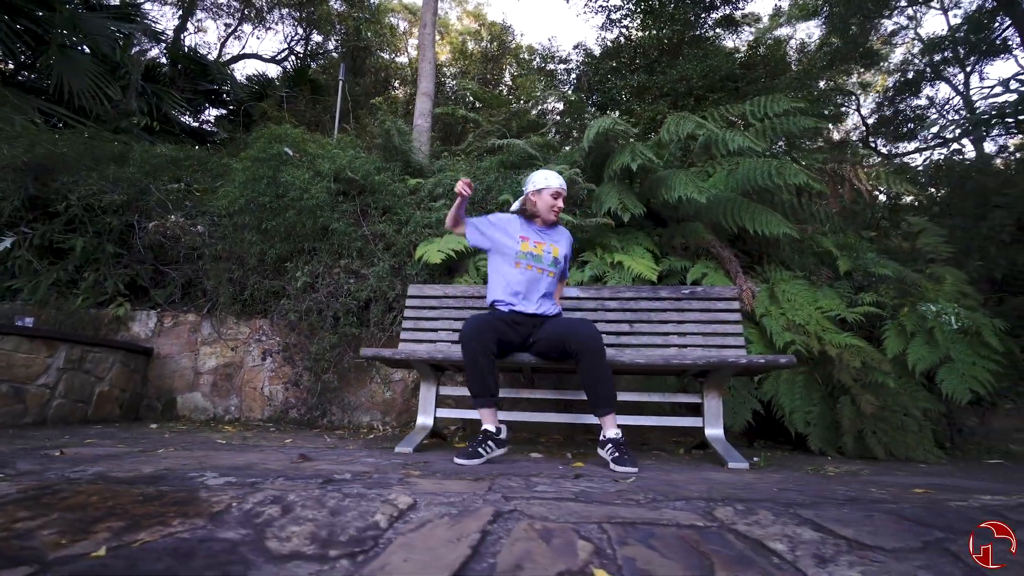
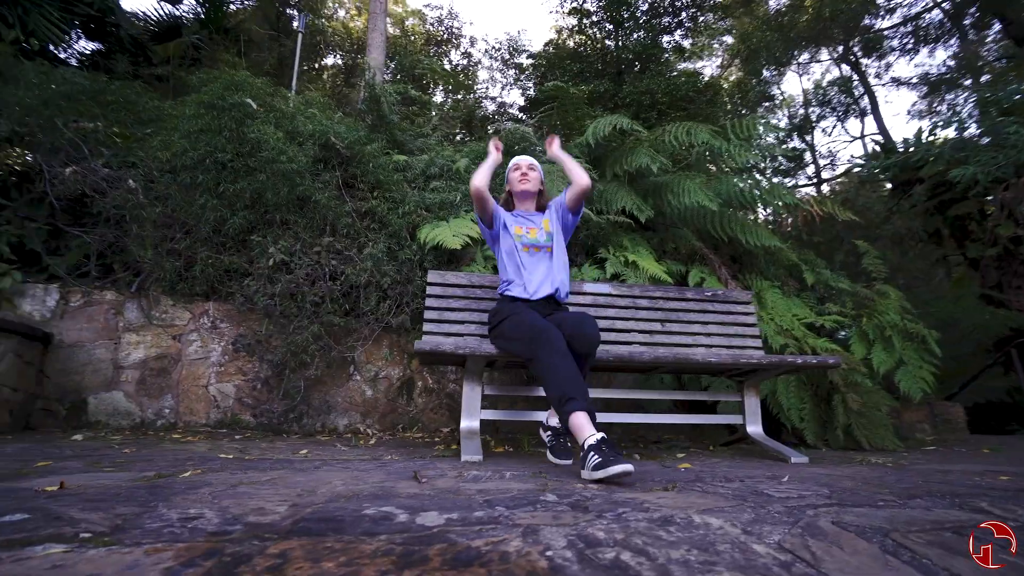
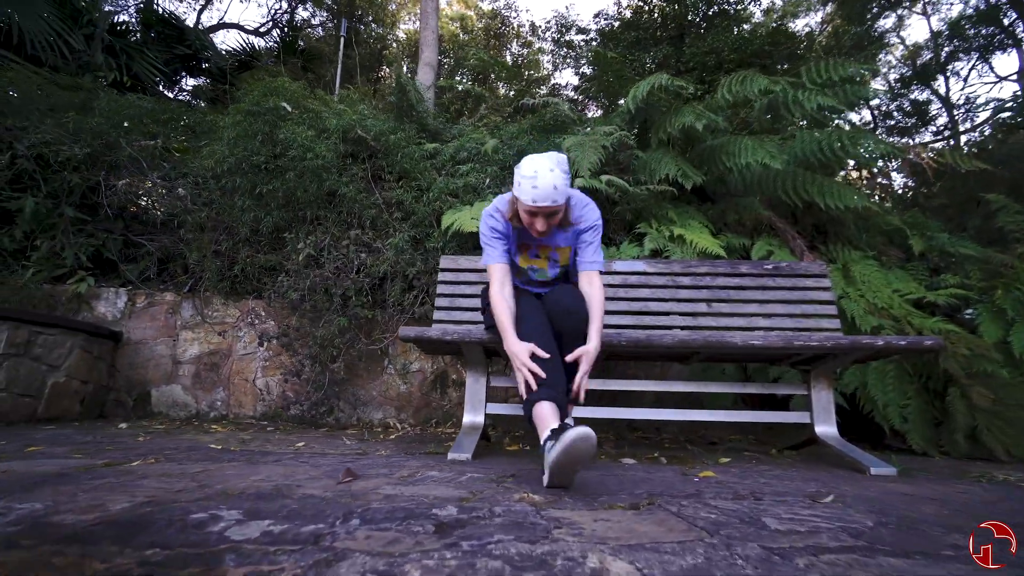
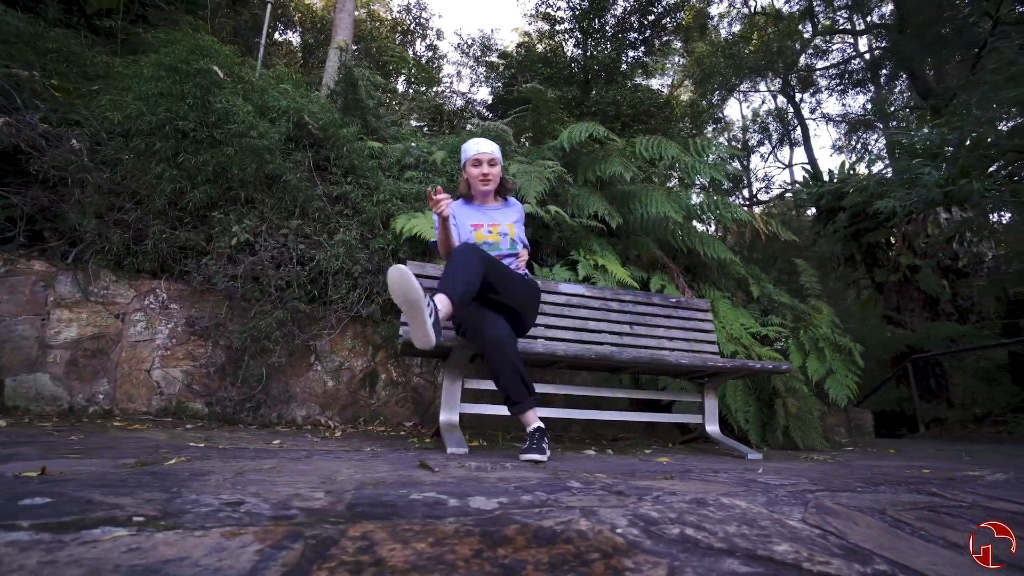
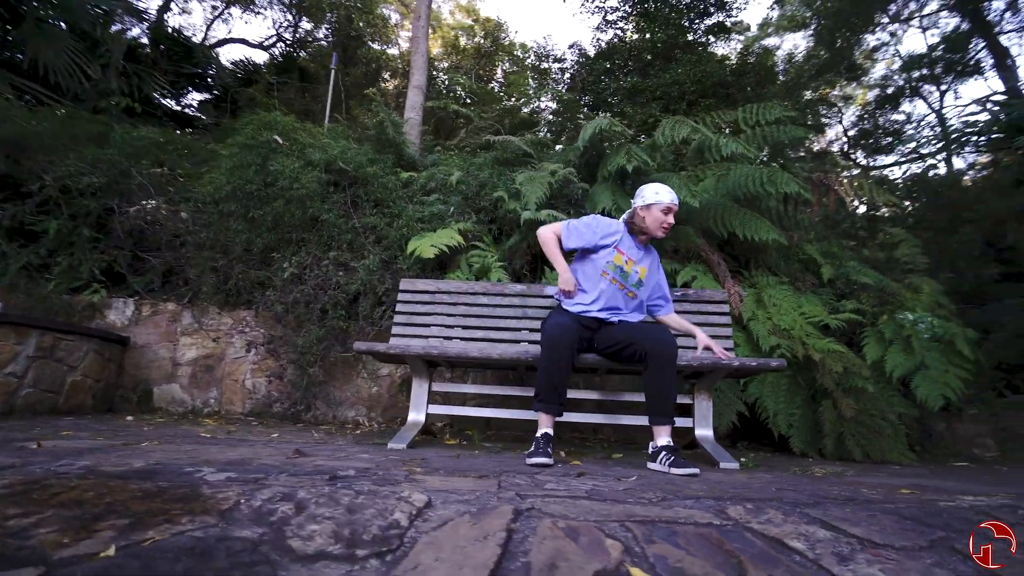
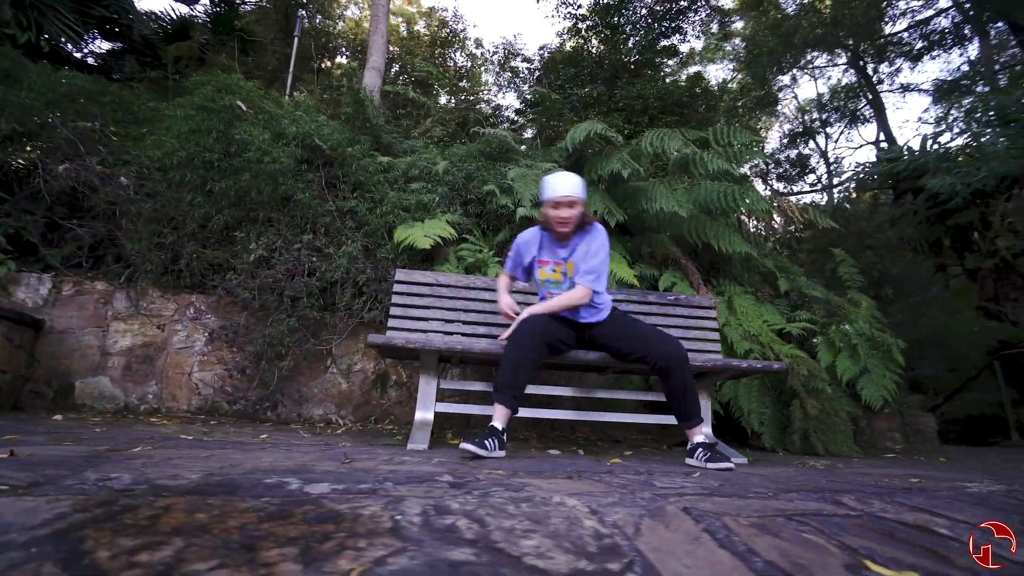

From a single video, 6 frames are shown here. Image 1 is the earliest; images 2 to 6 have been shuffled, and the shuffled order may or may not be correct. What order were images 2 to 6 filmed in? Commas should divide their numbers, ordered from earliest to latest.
5, 6, 4, 2, 3
